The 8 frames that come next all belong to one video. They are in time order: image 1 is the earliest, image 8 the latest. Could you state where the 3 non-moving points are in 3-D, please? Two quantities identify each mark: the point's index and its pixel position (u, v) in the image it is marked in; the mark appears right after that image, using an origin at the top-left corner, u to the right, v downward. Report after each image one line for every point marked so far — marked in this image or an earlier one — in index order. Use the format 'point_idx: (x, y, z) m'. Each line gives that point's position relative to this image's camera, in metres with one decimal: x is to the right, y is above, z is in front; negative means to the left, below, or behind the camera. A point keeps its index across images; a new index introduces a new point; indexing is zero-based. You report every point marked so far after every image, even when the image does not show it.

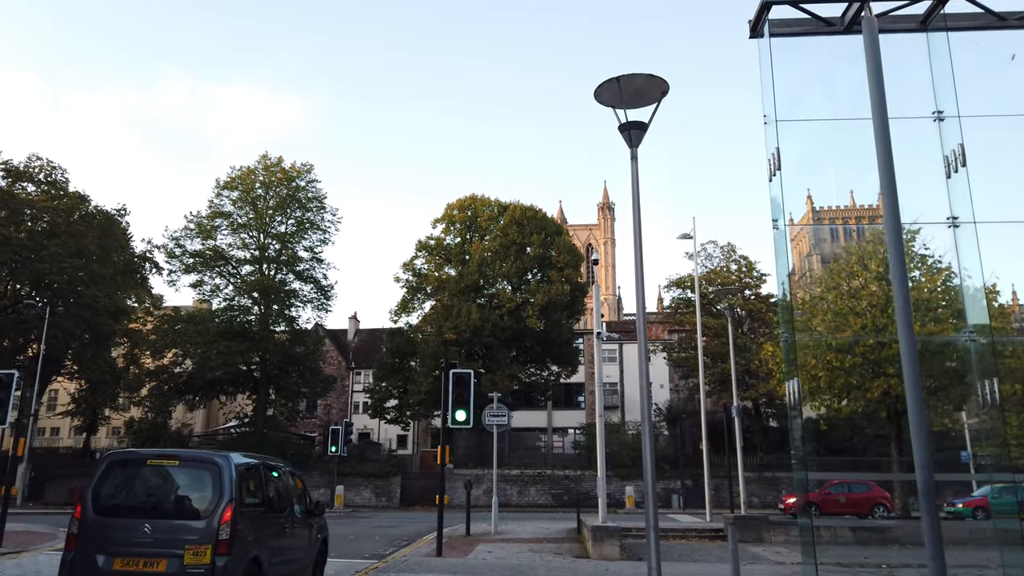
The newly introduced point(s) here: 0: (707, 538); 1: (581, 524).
0: (+5.2, -6.8, +19.4) m
1: (+1.8, -6.0, +18.4) m
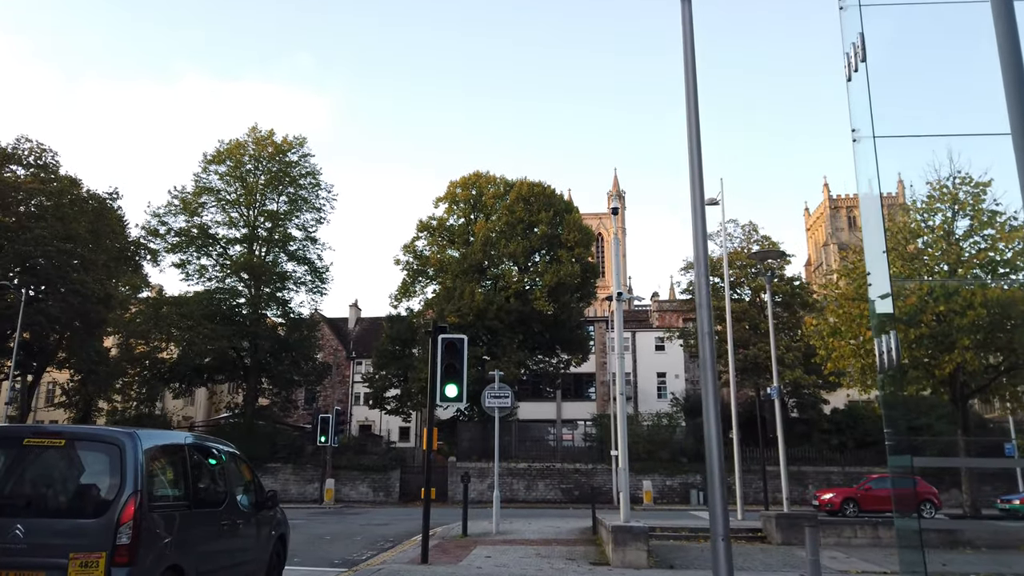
0: (+5.3, -5.8, +16.6) m
1: (+1.9, -5.1, +15.7) m
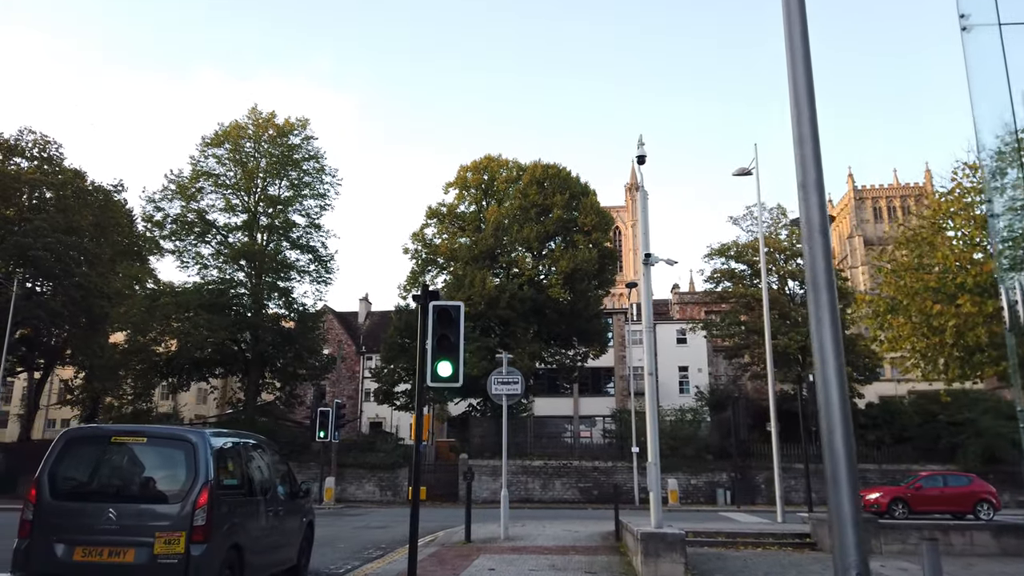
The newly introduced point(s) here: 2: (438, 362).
0: (+5.5, -5.2, +14.4) m
1: (+2.0, -4.5, +13.5) m
2: (-1.0, -1.0, +9.7) m
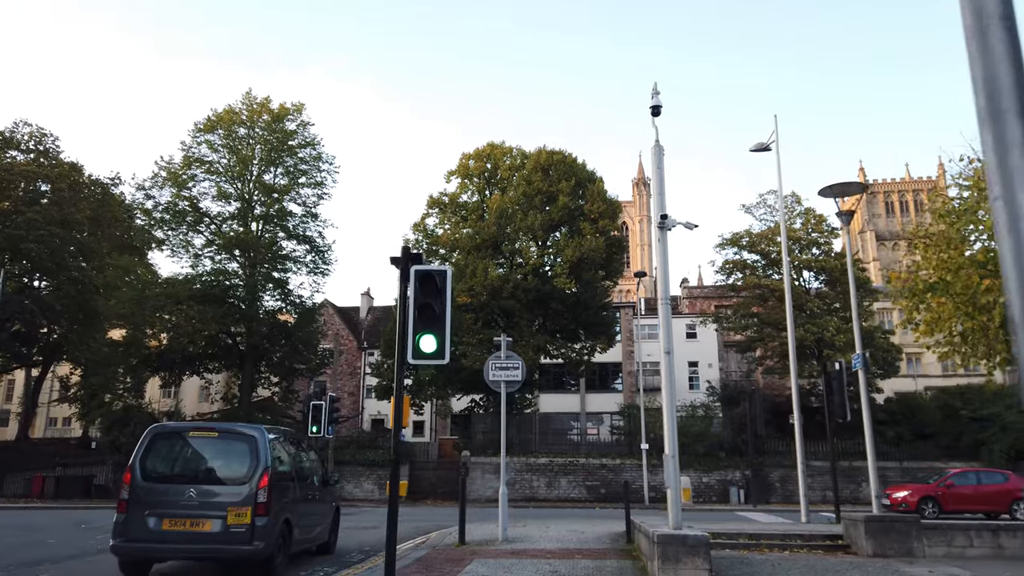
0: (+5.5, -4.7, +12.9) m
1: (+2.0, -4.1, +12.1) m
2: (-1.1, -0.6, +8.3) m
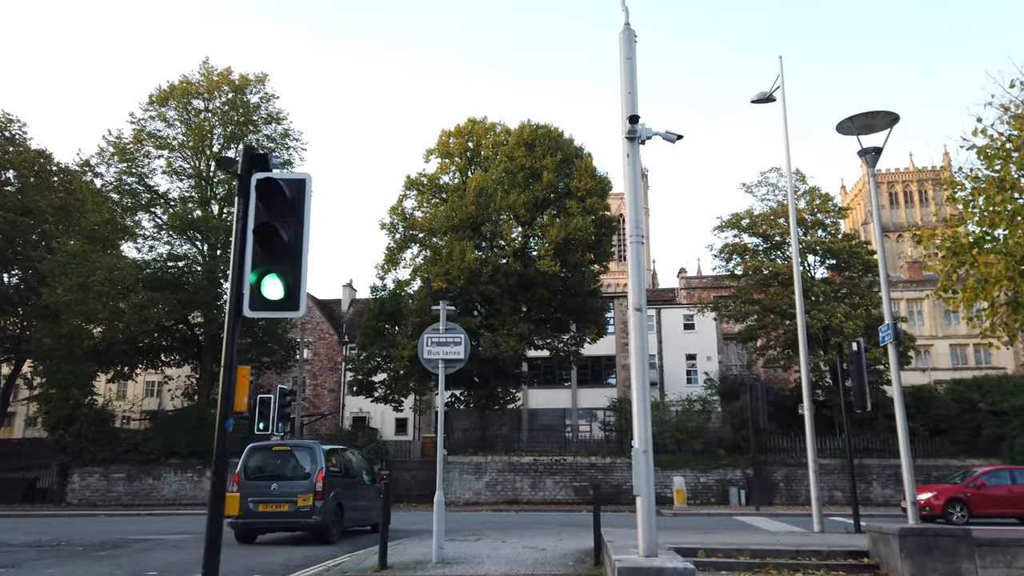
0: (+4.7, -4.0, +10.2) m
1: (+1.2, -3.4, +9.4) m
2: (-1.9, +0.1, +5.6) m
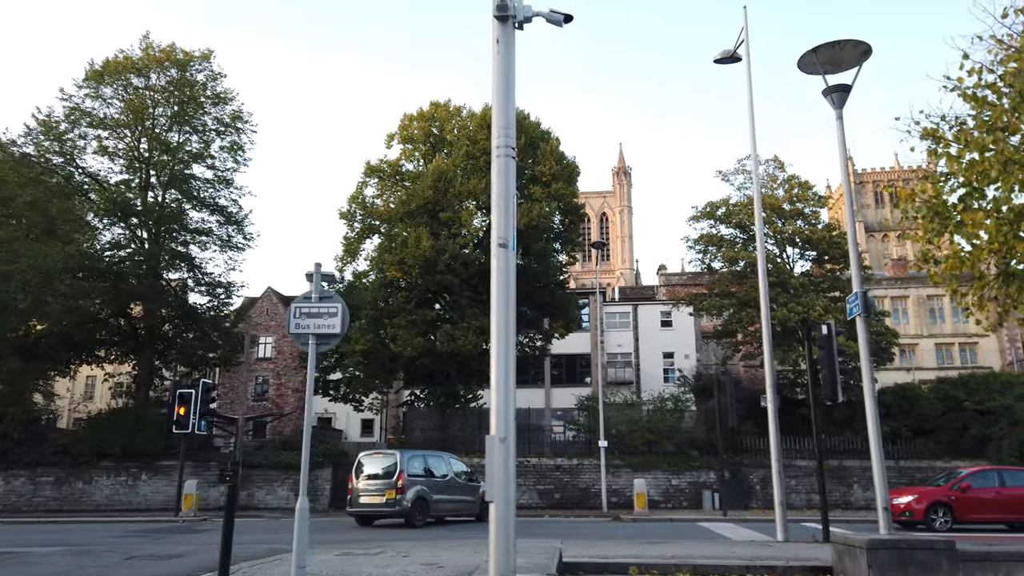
0: (+3.3, -3.5, +8.3) m
1: (-0.2, -2.9, +7.5) m
2: (-3.2, +0.6, +3.6) m
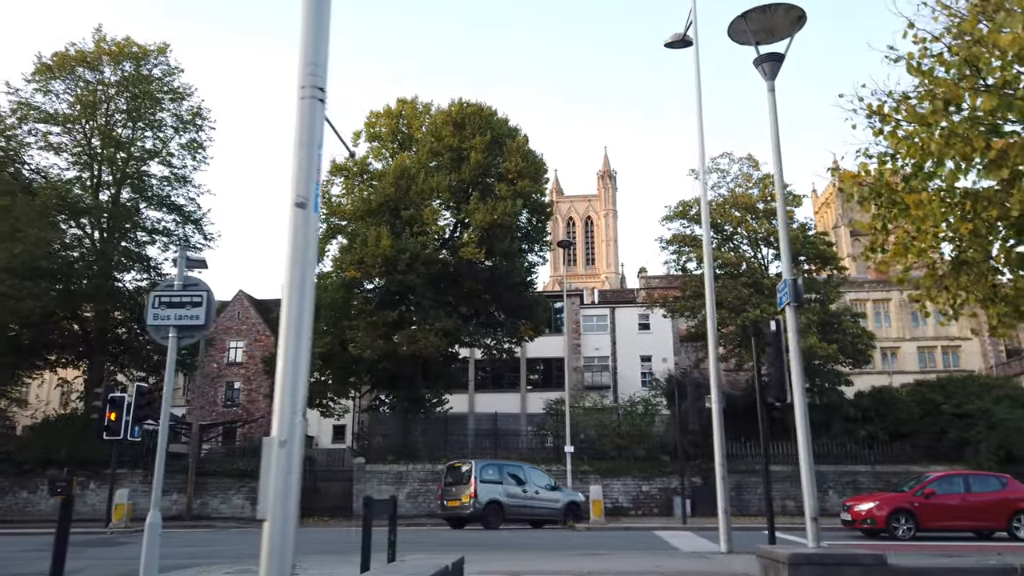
0: (+2.1, -3.4, +7.5) m
1: (-1.4, -2.7, +6.5) m
2: (-4.4, +0.8, +2.7) m
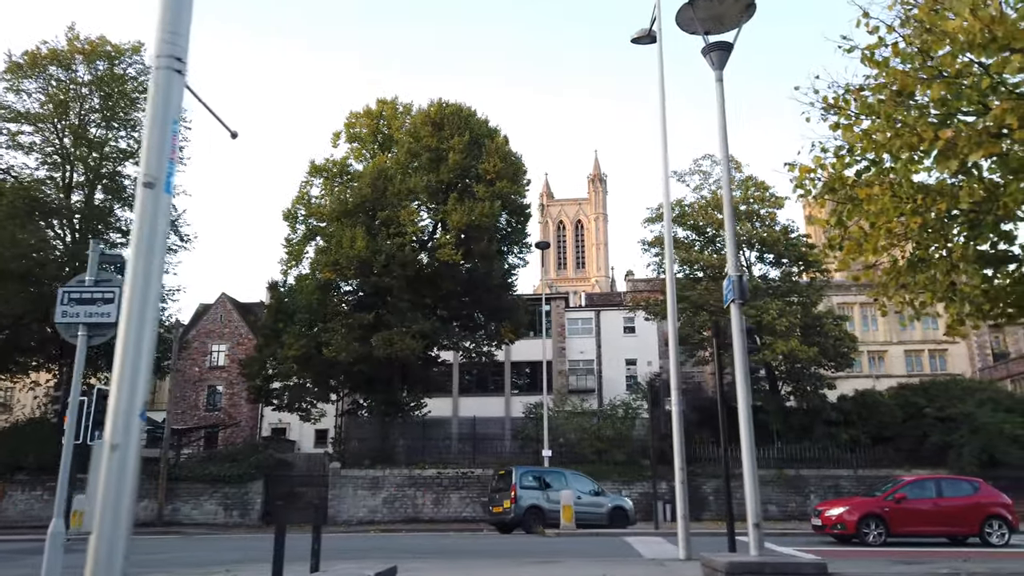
0: (+1.4, -3.3, +7.1) m
1: (-2.1, -2.7, +6.2) m
2: (-5.1, +0.9, +2.3) m
